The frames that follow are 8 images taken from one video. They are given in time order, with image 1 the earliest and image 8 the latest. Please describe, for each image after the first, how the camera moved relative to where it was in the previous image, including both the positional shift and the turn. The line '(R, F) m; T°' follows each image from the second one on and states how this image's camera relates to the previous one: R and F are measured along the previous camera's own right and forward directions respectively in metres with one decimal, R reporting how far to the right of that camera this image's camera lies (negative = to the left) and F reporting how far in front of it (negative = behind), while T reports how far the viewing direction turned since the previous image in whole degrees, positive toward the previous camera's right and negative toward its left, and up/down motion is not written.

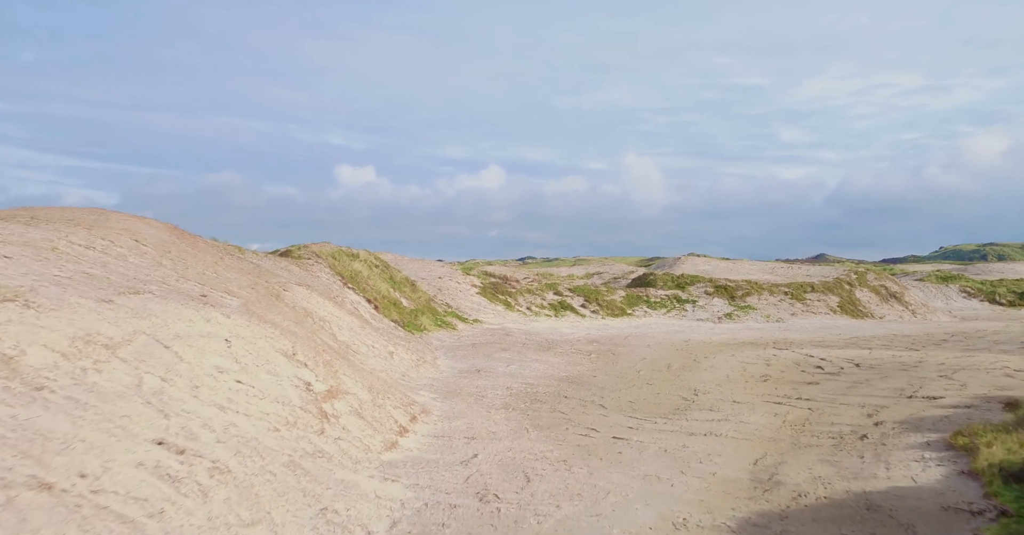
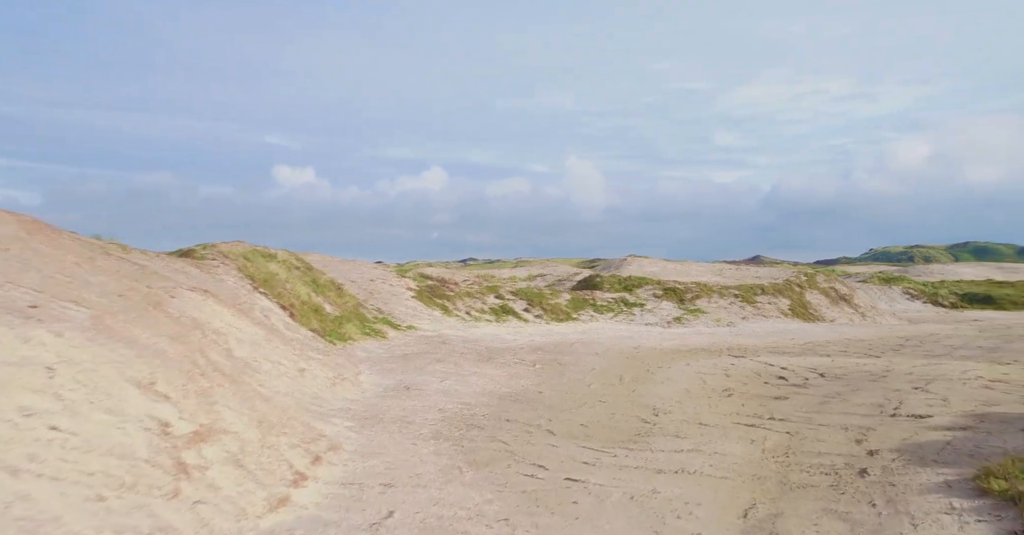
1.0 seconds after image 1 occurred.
(+0.1, +1.7) m; +4°
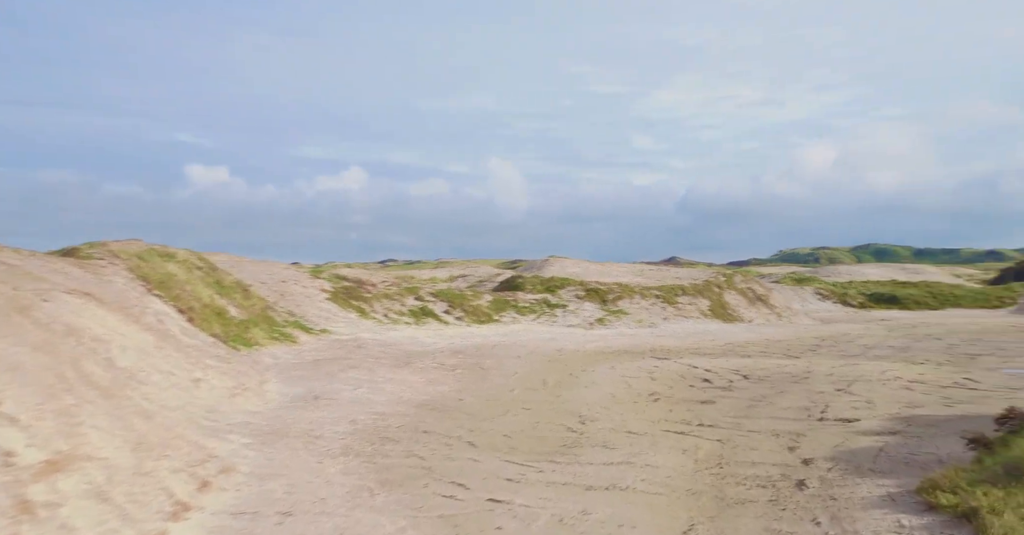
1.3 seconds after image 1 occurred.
(0.0, +0.7) m; +6°
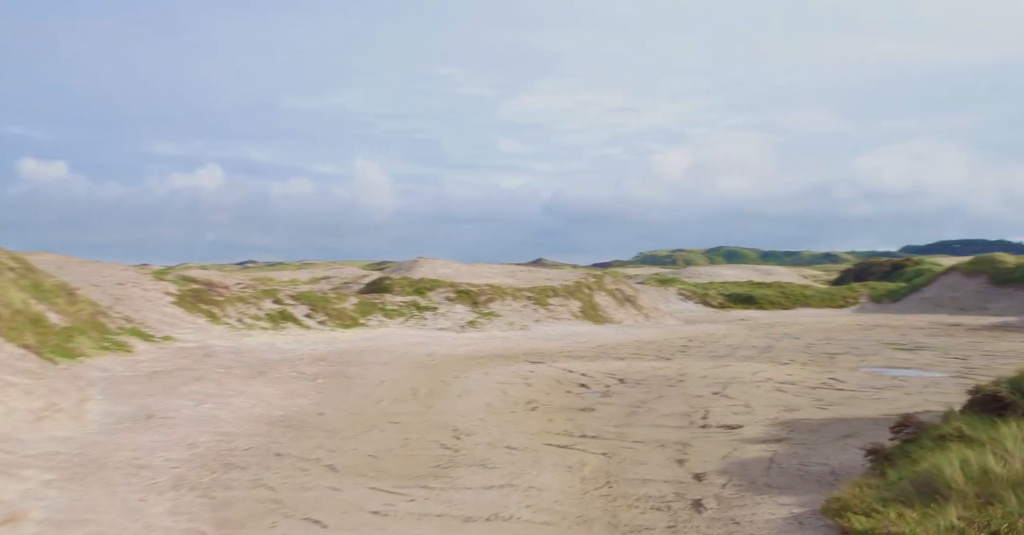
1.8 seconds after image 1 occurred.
(0.0, +0.9) m; +10°
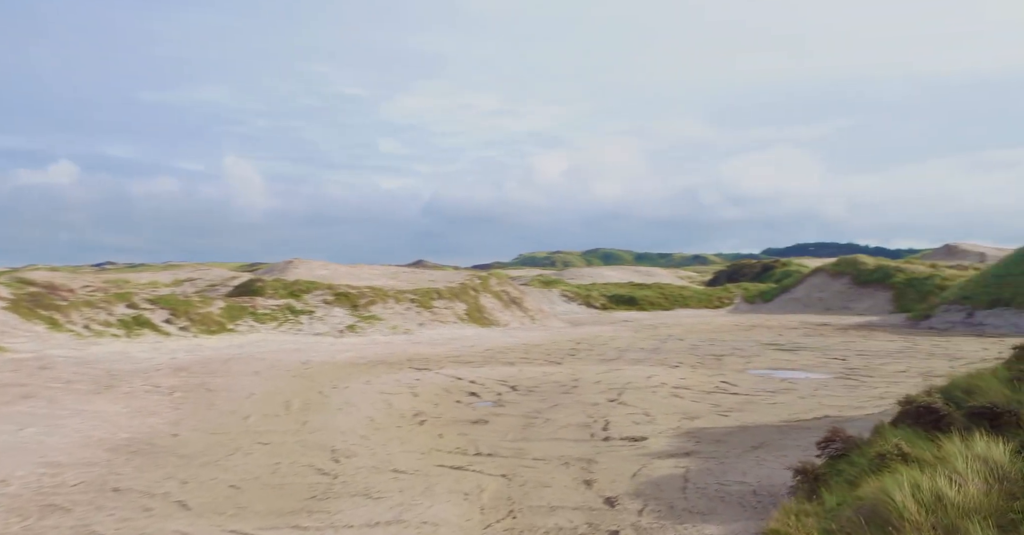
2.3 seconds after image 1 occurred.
(-0.1, +0.9) m; +9°
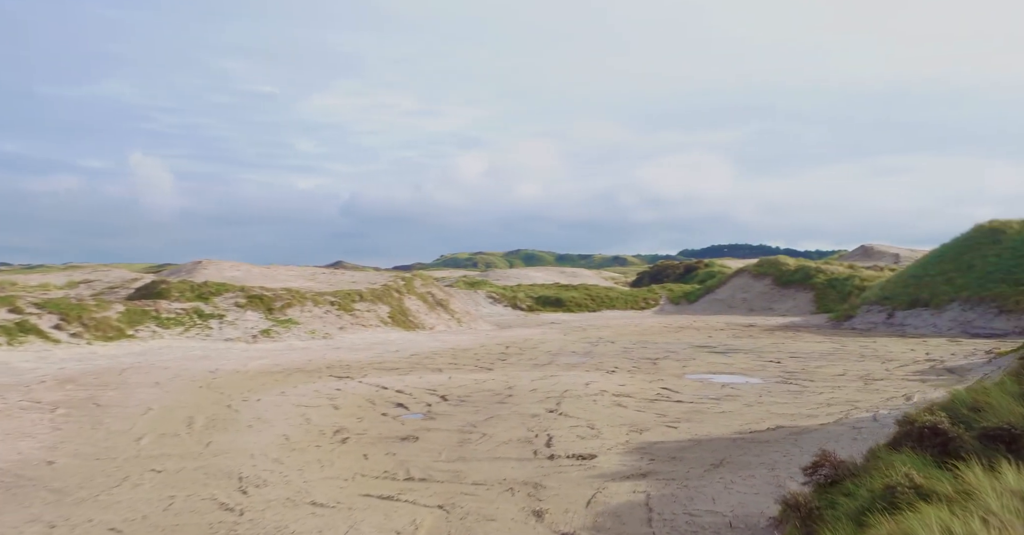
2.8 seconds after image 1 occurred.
(-0.1, +0.9) m; +6°
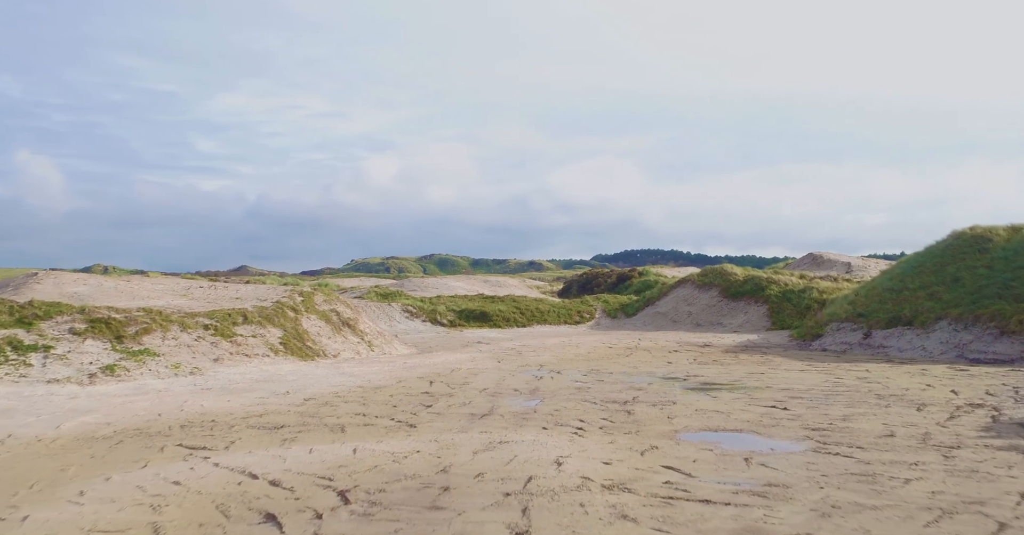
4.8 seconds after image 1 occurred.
(-0.3, +4.3) m; +7°
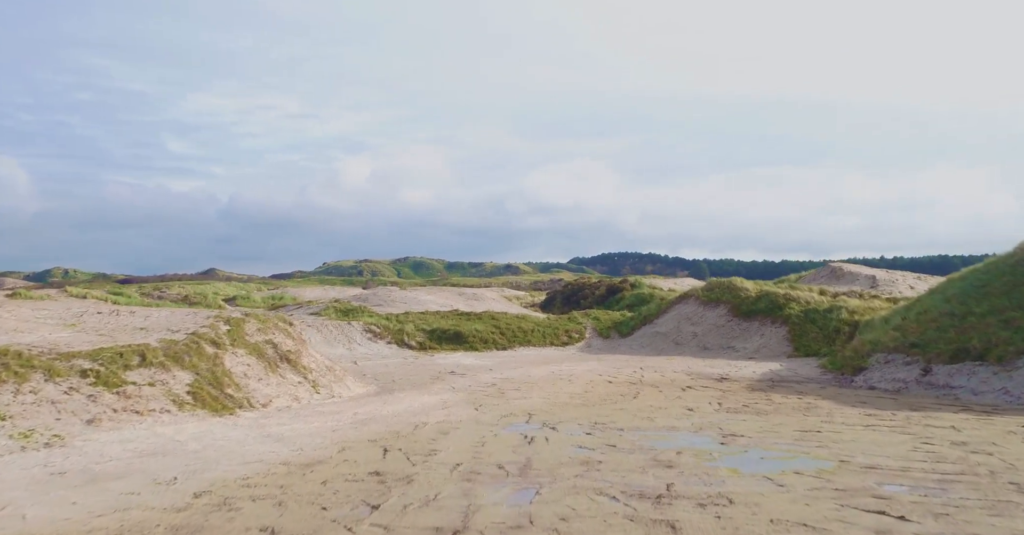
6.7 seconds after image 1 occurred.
(-0.1, +4.5) m; +2°
